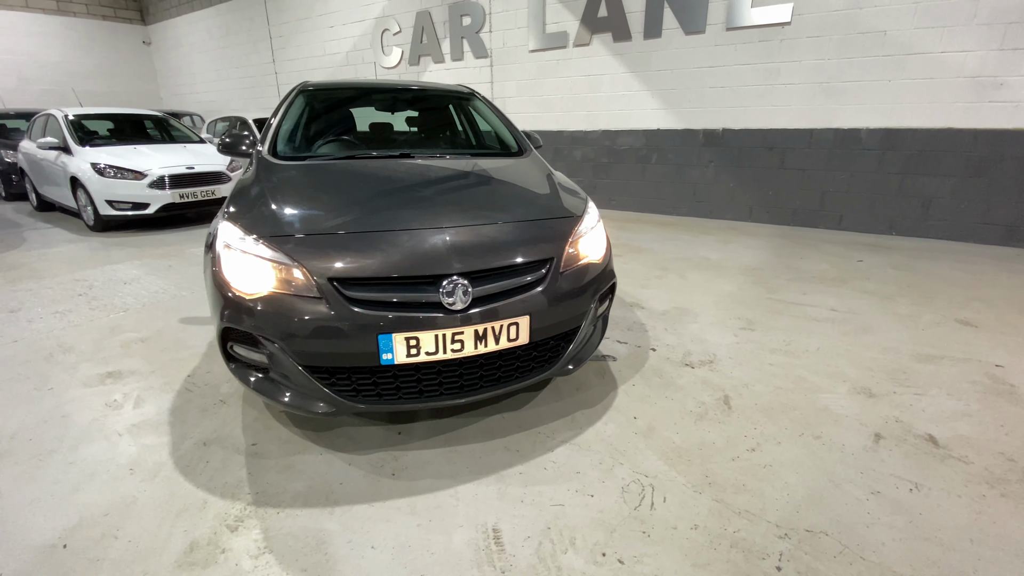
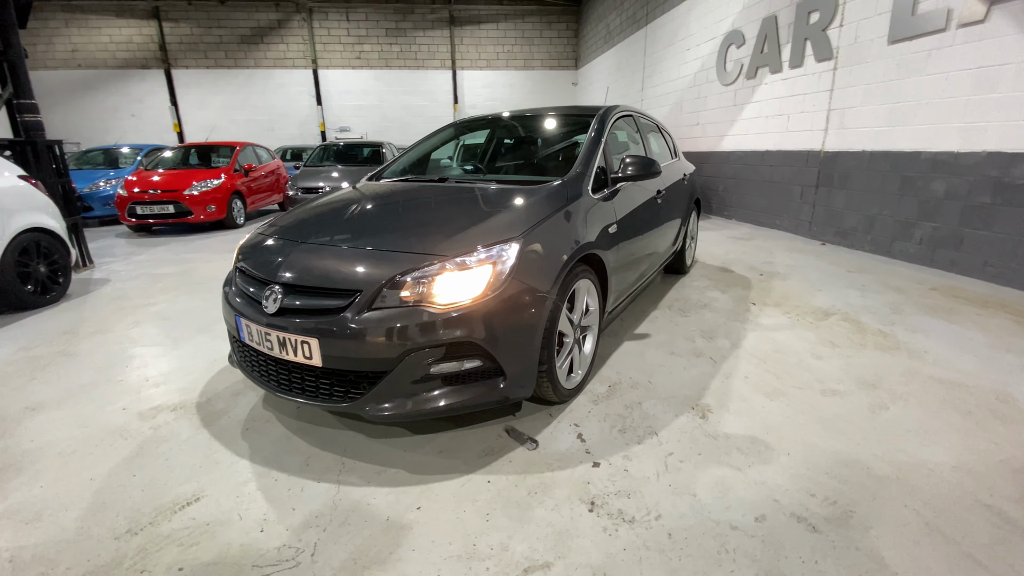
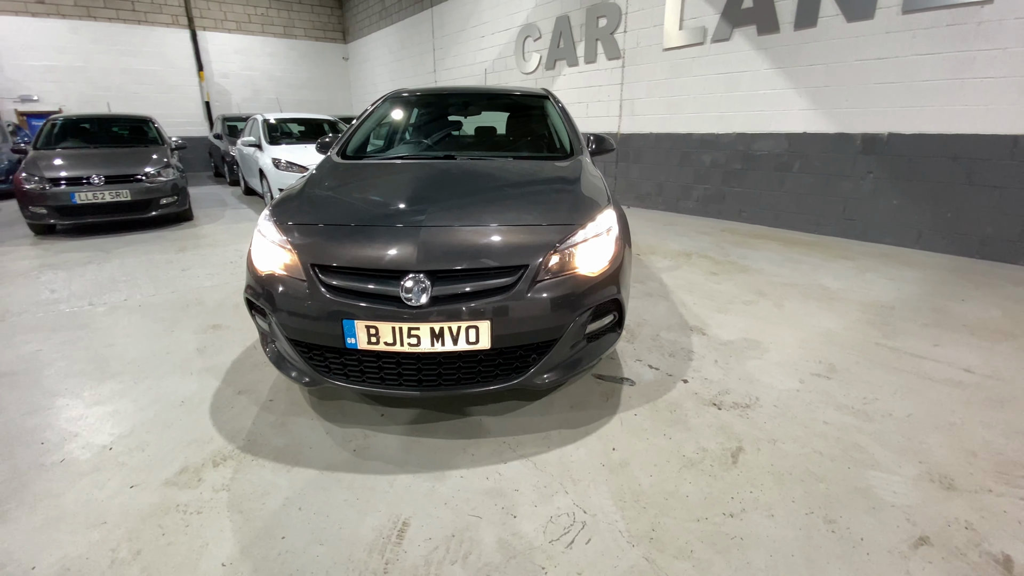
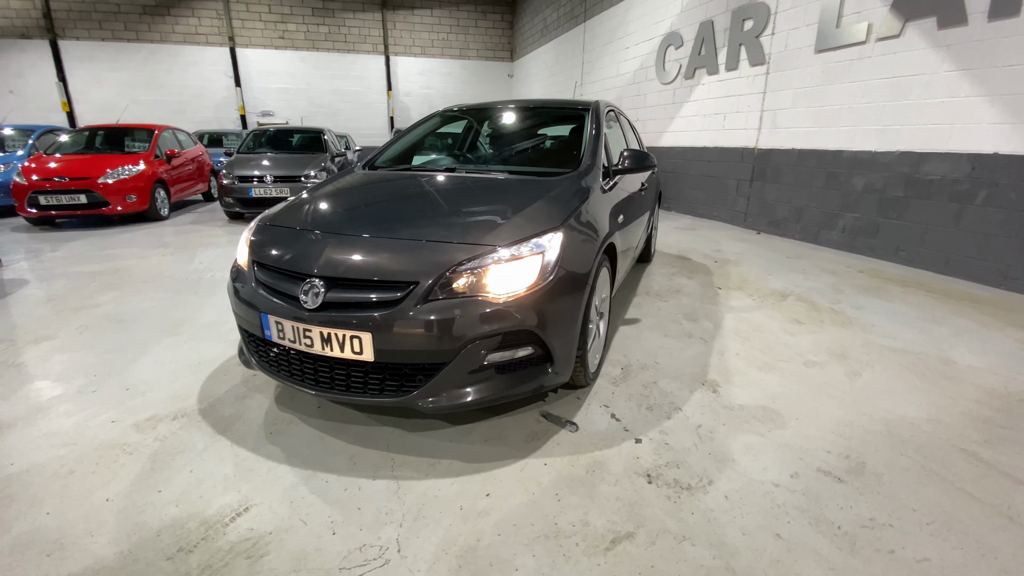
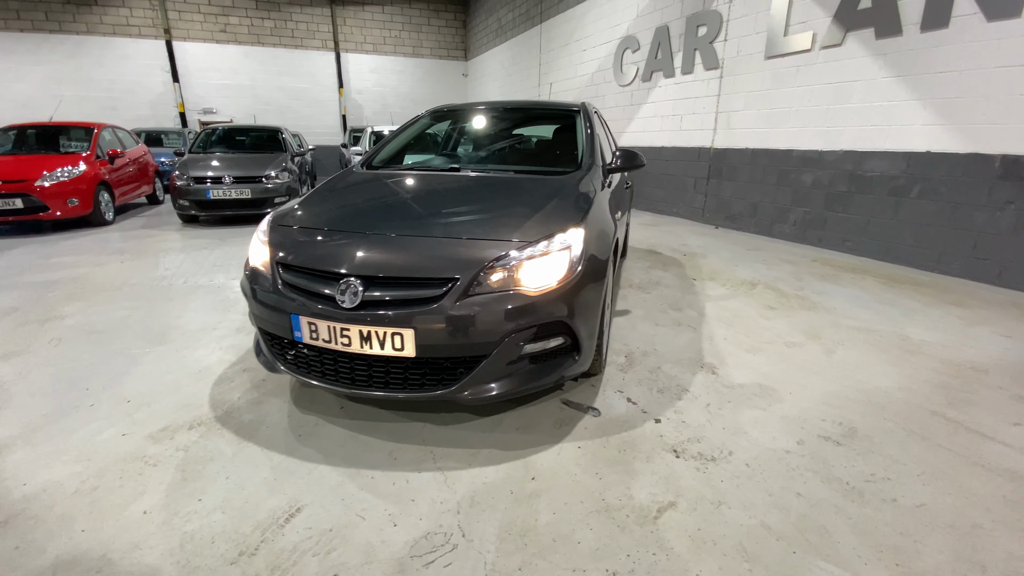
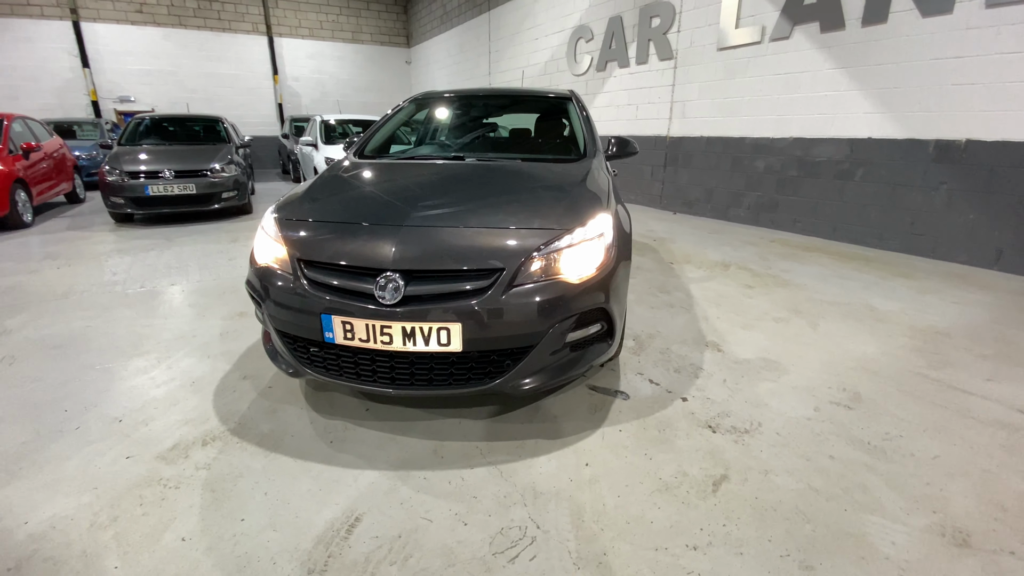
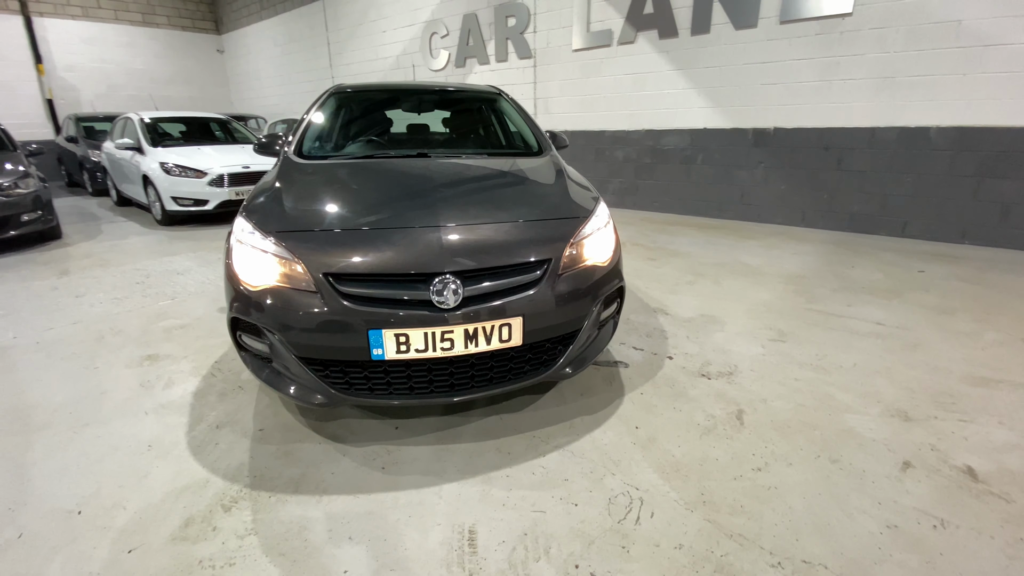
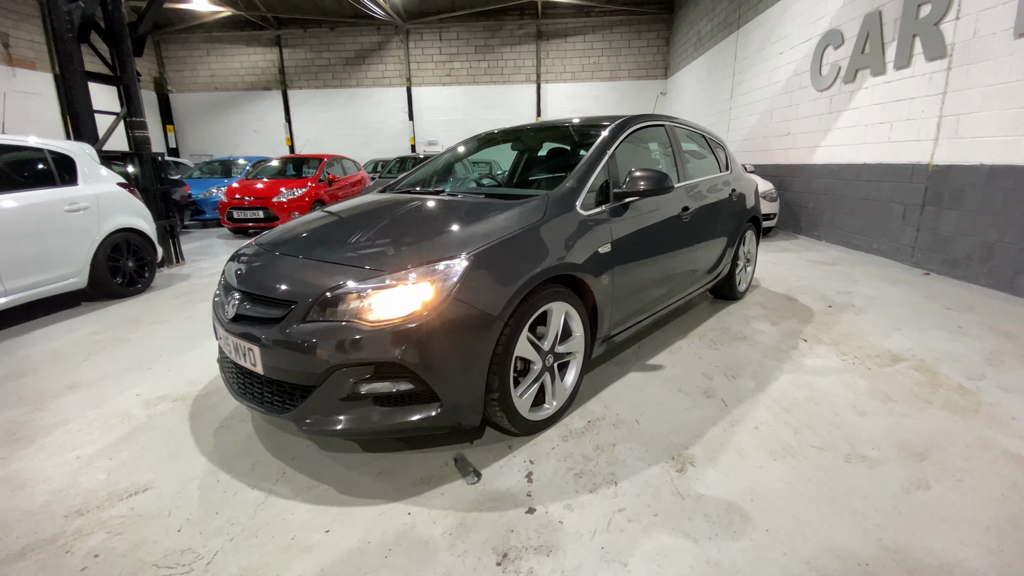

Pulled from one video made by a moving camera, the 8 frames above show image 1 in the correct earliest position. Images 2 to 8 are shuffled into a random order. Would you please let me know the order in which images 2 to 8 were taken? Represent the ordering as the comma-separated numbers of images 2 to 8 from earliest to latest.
7, 3, 6, 5, 4, 2, 8
